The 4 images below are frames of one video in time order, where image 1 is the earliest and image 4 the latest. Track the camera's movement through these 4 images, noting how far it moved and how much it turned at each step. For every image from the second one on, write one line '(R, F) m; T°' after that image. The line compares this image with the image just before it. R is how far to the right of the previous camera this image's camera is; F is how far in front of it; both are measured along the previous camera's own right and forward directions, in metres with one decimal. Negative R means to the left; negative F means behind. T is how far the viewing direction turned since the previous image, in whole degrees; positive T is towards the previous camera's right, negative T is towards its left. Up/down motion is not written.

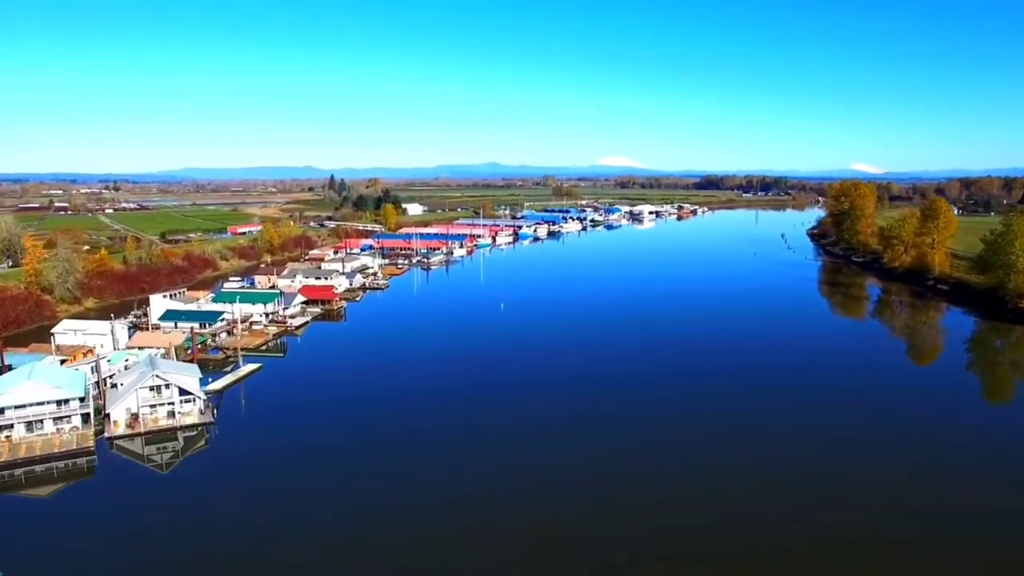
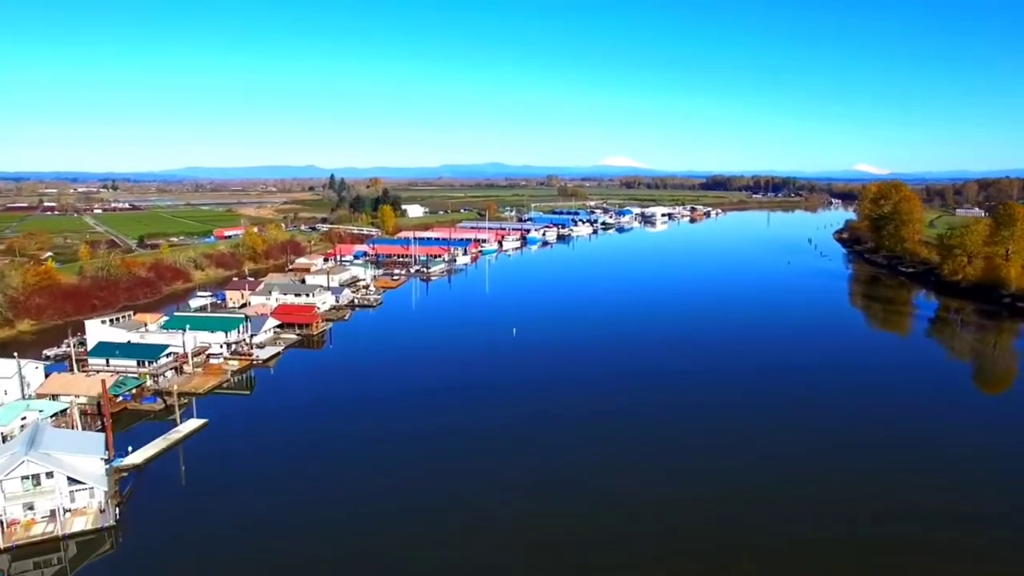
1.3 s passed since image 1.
(-0.2, +1.6) m; 0°
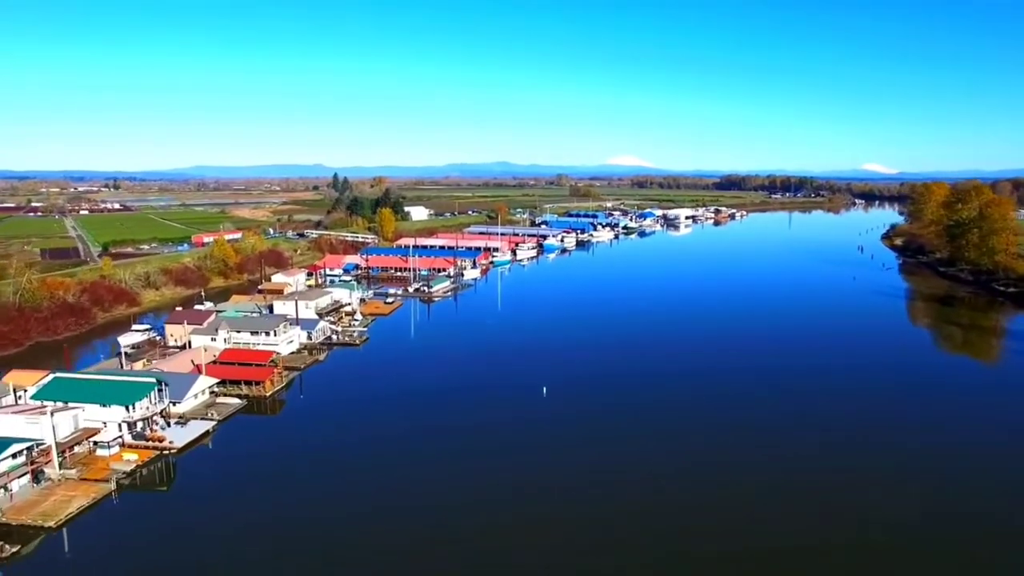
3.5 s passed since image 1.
(-0.2, +2.3) m; -1°
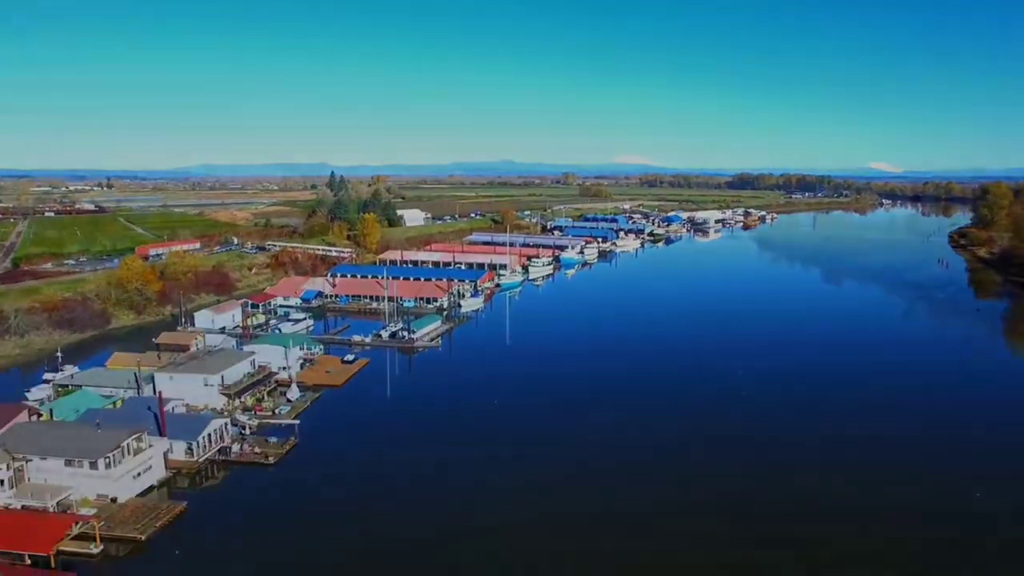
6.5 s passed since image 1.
(-0.1, +3.2) m; 0°
